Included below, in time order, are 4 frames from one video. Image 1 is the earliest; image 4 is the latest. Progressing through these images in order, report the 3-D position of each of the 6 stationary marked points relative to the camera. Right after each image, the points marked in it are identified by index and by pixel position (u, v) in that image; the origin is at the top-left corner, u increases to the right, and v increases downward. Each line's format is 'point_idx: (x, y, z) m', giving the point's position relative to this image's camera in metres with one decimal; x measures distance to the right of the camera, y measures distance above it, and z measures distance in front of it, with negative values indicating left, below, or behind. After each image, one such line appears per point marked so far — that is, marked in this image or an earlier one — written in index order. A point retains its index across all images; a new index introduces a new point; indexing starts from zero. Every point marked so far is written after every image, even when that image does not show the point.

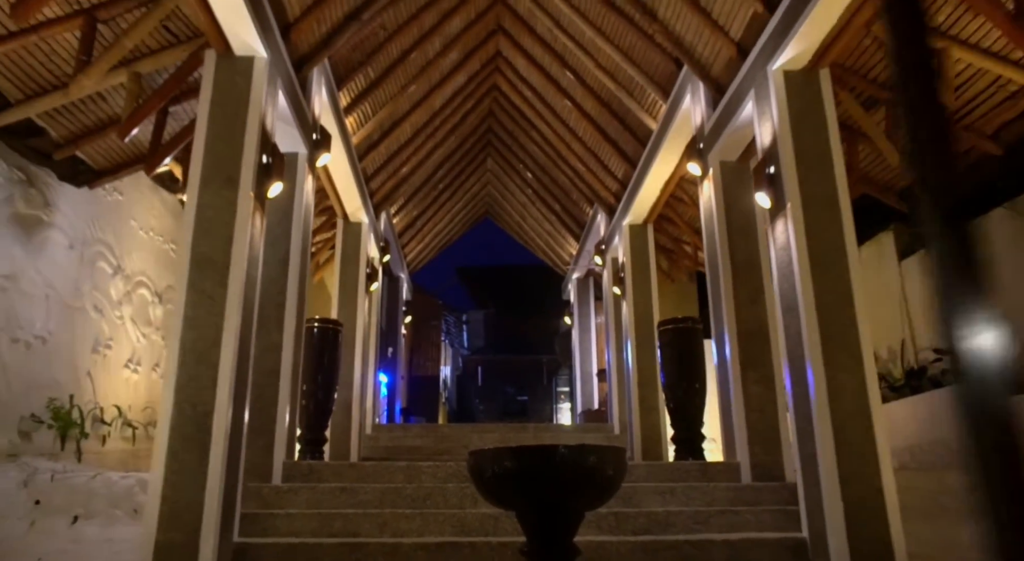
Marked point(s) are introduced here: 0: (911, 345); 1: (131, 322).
0: (+3.0, -0.5, +5.3) m
1: (-2.9, -0.3, +5.3) m
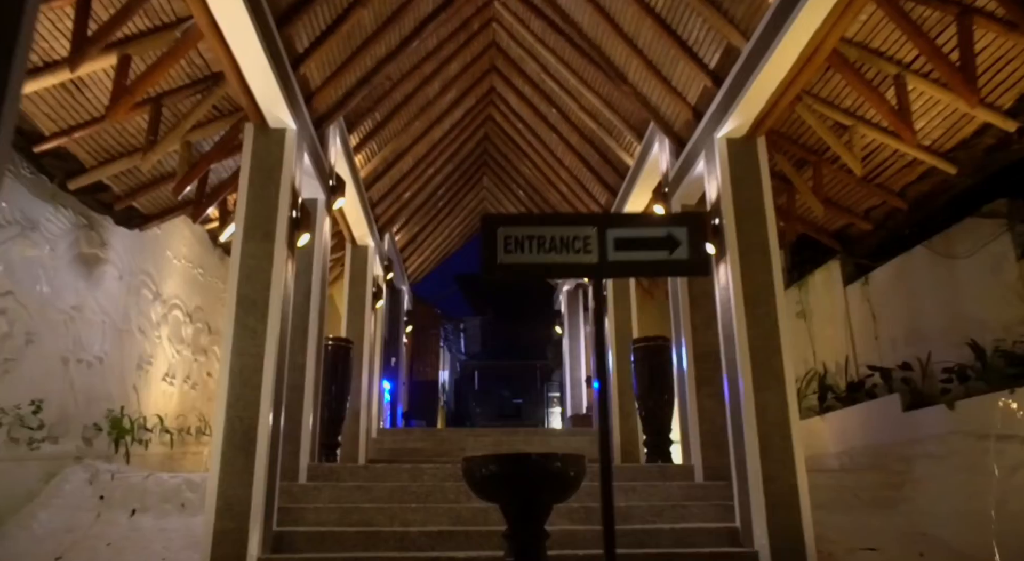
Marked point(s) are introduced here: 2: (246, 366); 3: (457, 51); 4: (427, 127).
0: (+2.9, -0.7, +6.1) m
1: (-2.9, -0.5, +6.1) m
2: (-1.4, -0.5, +3.9) m
3: (-0.5, +2.2, +7.0) m
4: (-0.9, +1.7, +7.8) m
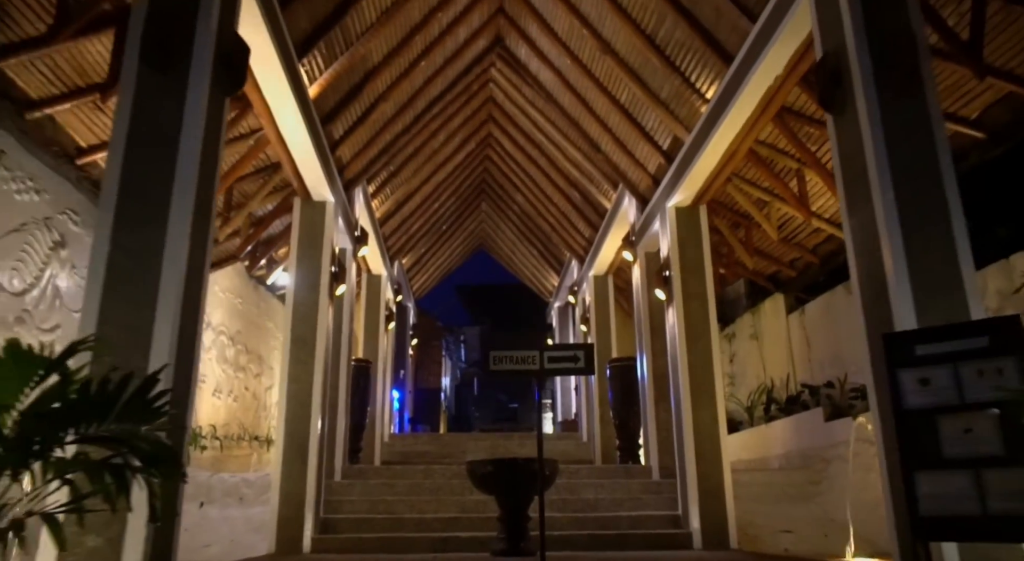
0: (+2.8, -1.0, +7.2) m
1: (-3.0, -0.8, +7.2) m
2: (-1.5, -0.8, +5.0) m
3: (-0.6, +1.9, +8.1) m
4: (-1.0, +1.4, +9.0) m
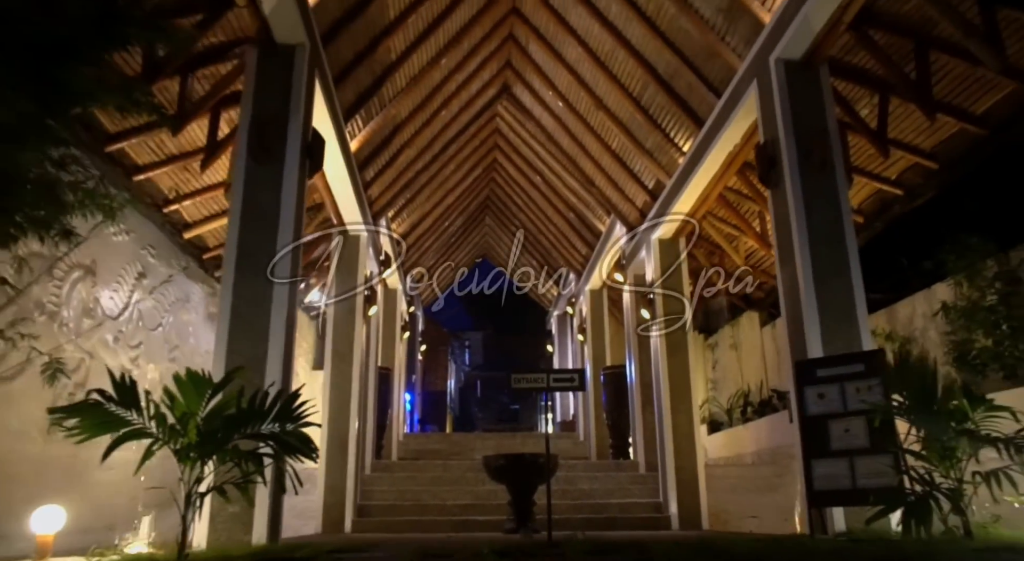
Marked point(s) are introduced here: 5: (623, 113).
0: (+2.9, -1.2, +8.1) m
1: (-2.9, -1.0, +8.1) m
2: (-1.4, -1.0, +5.9) m
3: (-0.5, +1.7, +9.0) m
4: (-0.9, +1.2, +9.9) m
5: (+0.9, +1.5, +6.2) m
